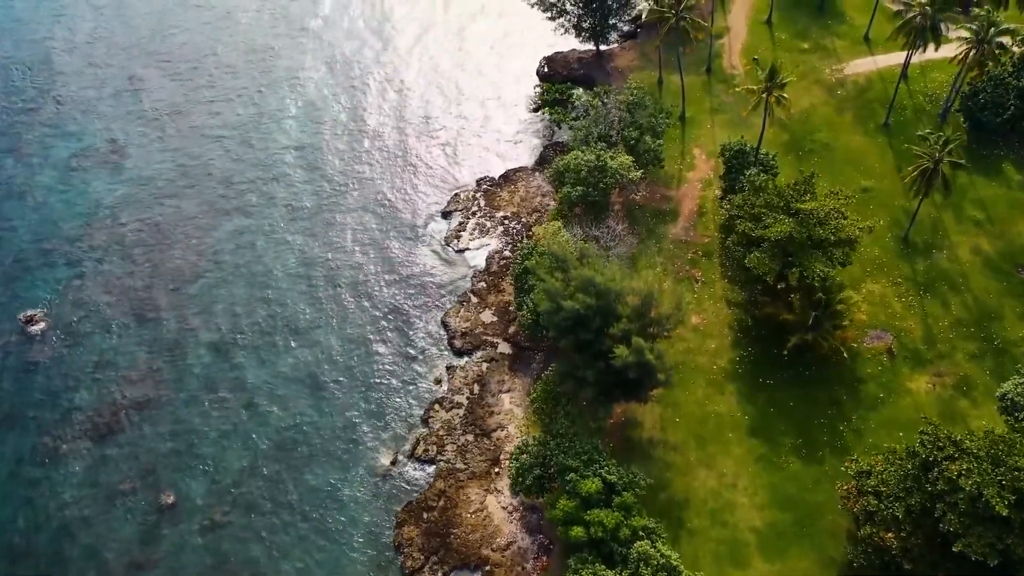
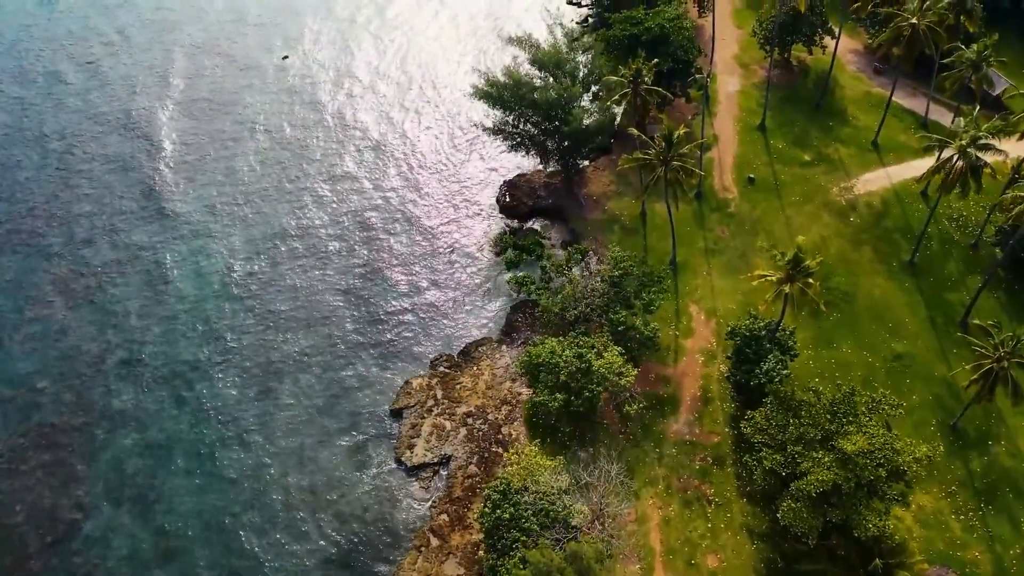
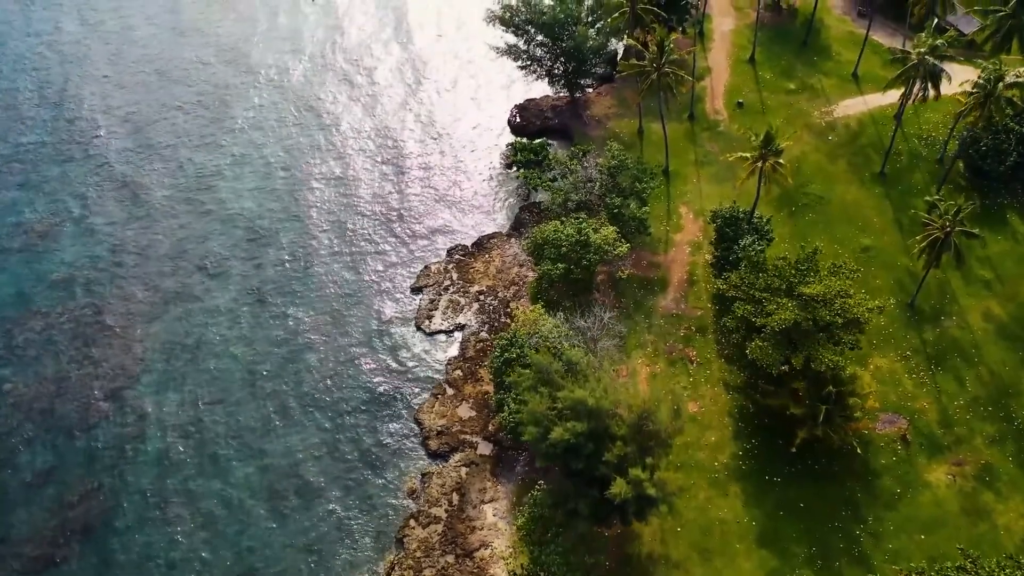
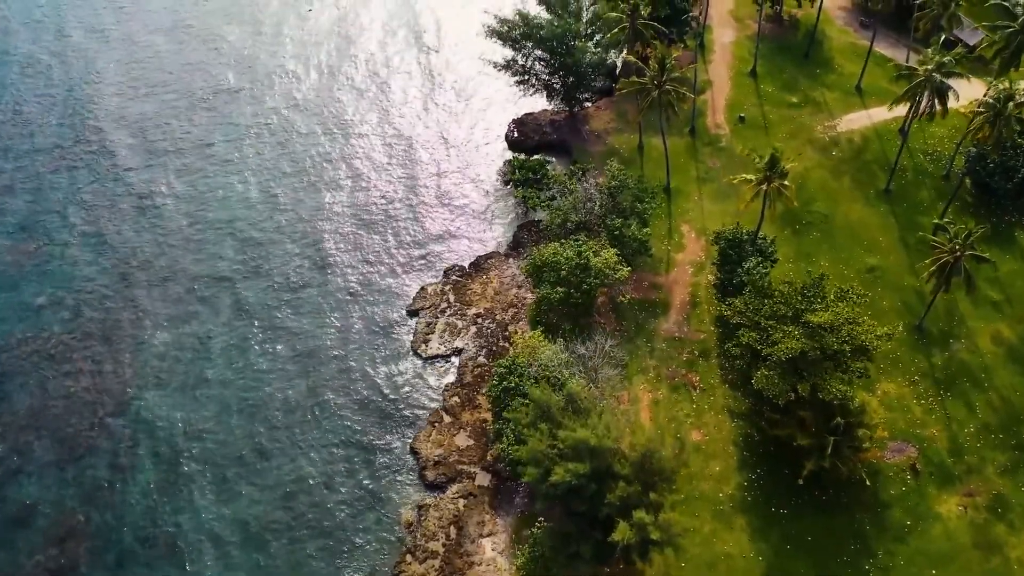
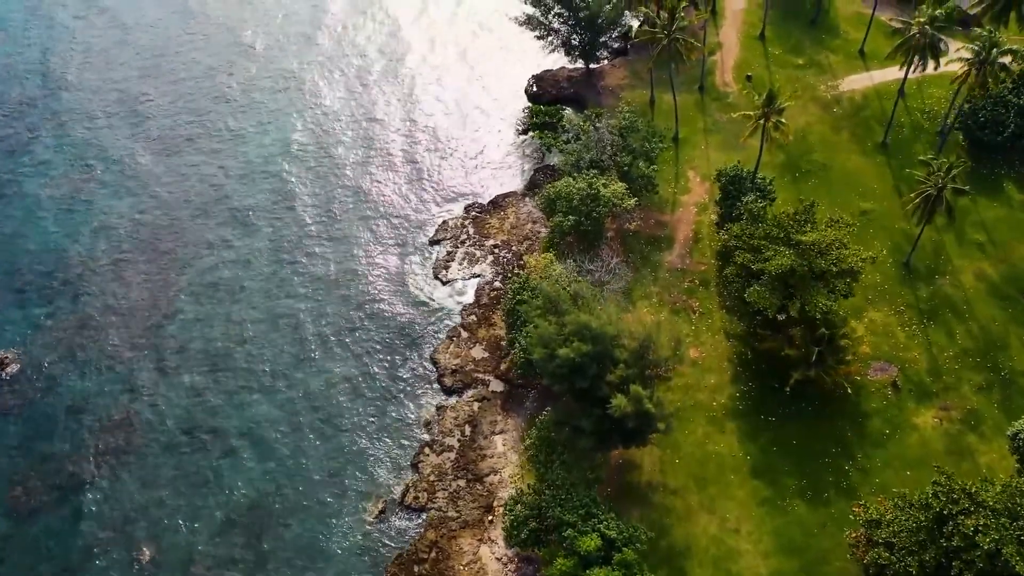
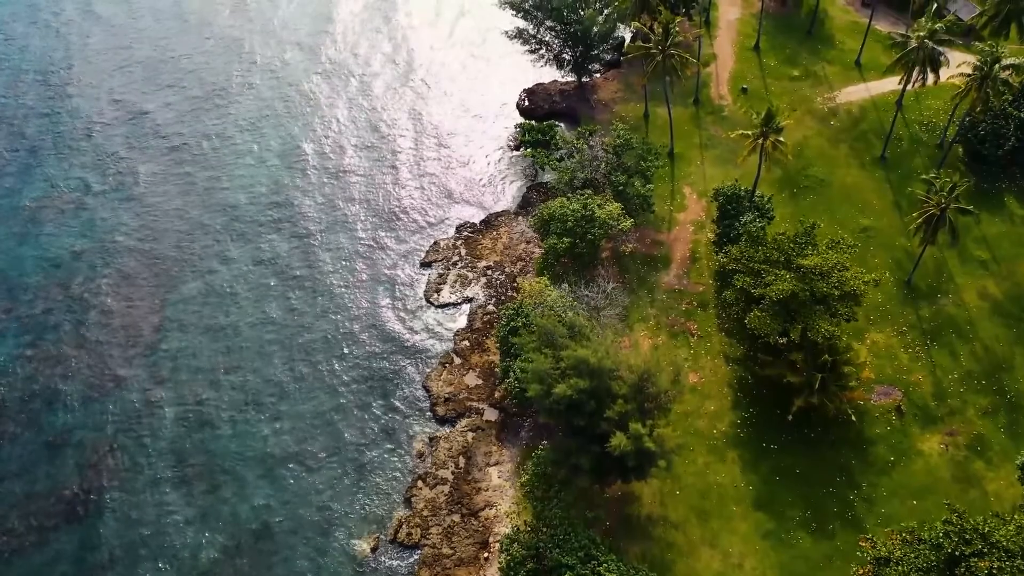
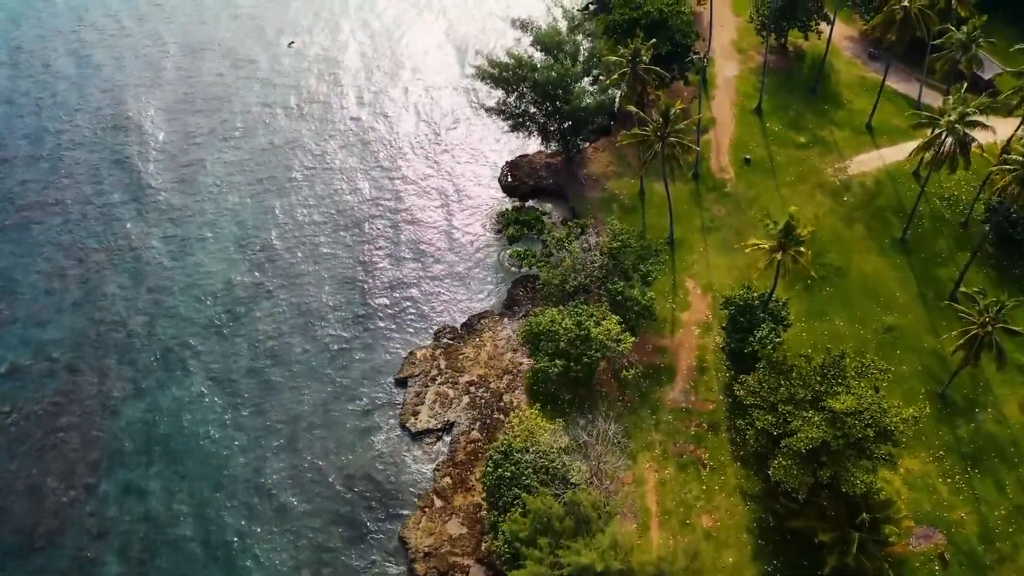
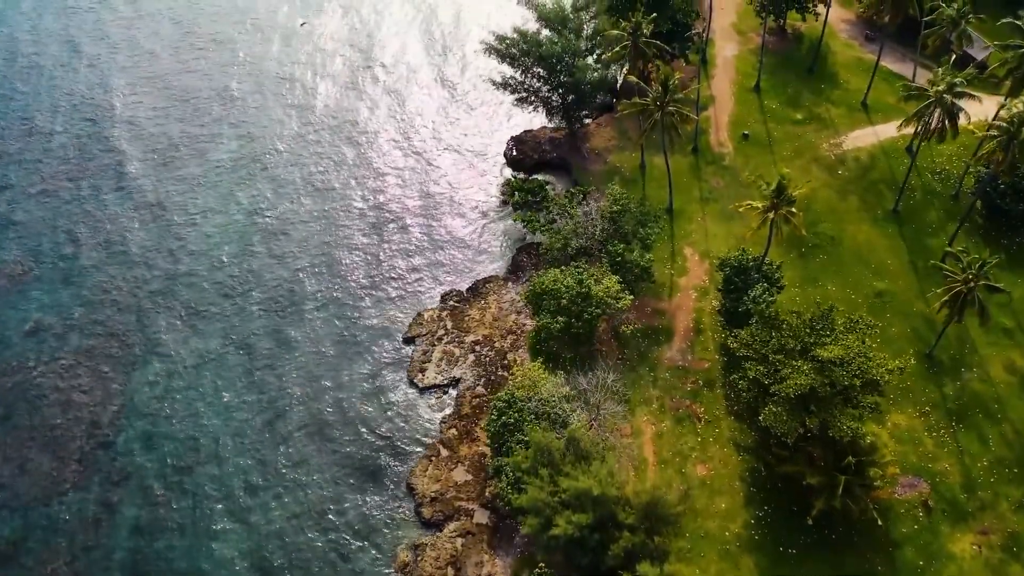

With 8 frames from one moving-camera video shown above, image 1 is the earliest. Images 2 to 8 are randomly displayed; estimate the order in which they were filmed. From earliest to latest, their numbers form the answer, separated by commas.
5, 6, 3, 4, 8, 7, 2
